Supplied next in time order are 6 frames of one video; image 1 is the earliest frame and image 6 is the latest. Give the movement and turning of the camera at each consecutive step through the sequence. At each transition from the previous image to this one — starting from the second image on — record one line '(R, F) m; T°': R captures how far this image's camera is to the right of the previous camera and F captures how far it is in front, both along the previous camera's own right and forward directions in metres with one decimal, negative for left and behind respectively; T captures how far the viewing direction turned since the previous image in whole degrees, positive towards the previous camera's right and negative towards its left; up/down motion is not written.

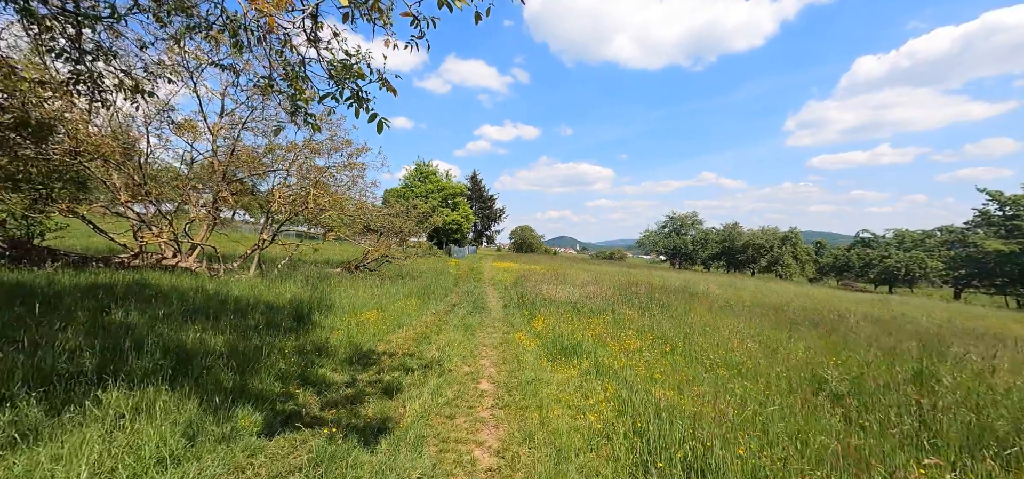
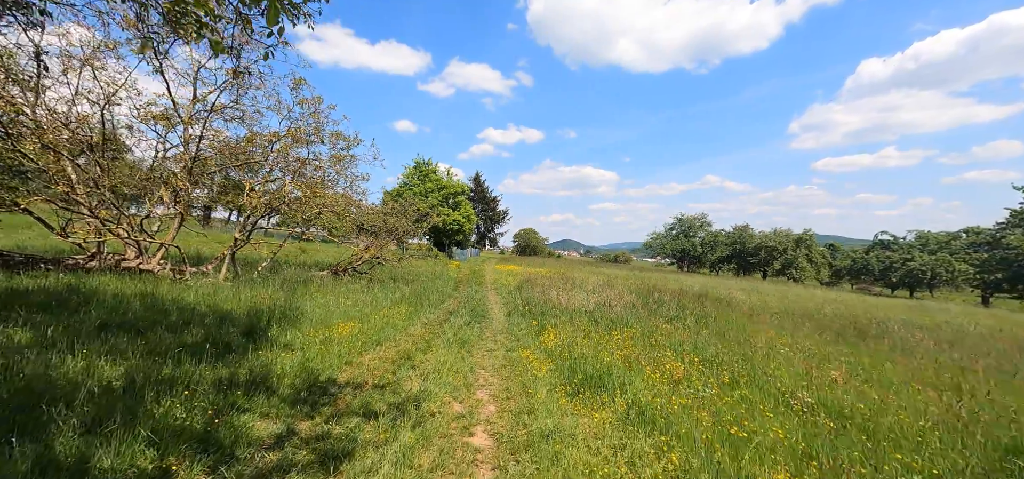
(0.0, +1.6) m; 0°
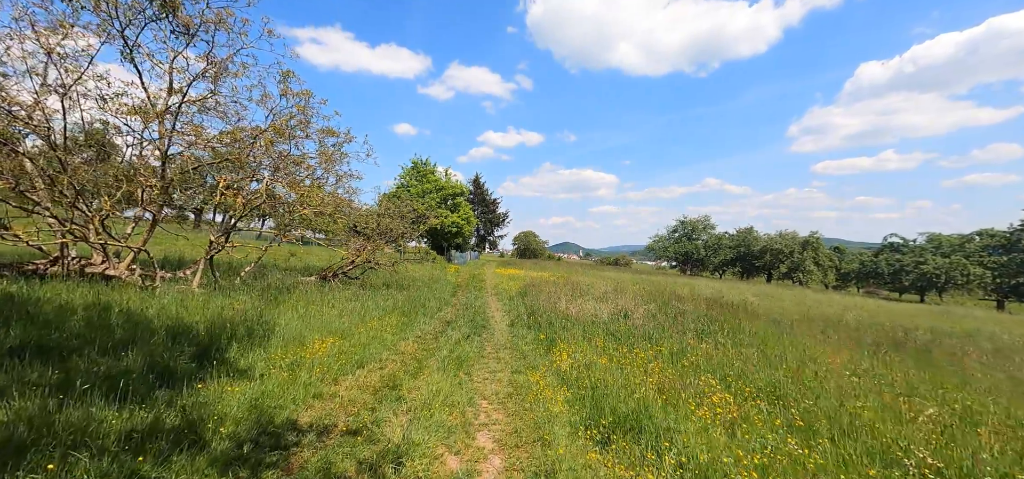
(-0.1, +1.0) m; 0°
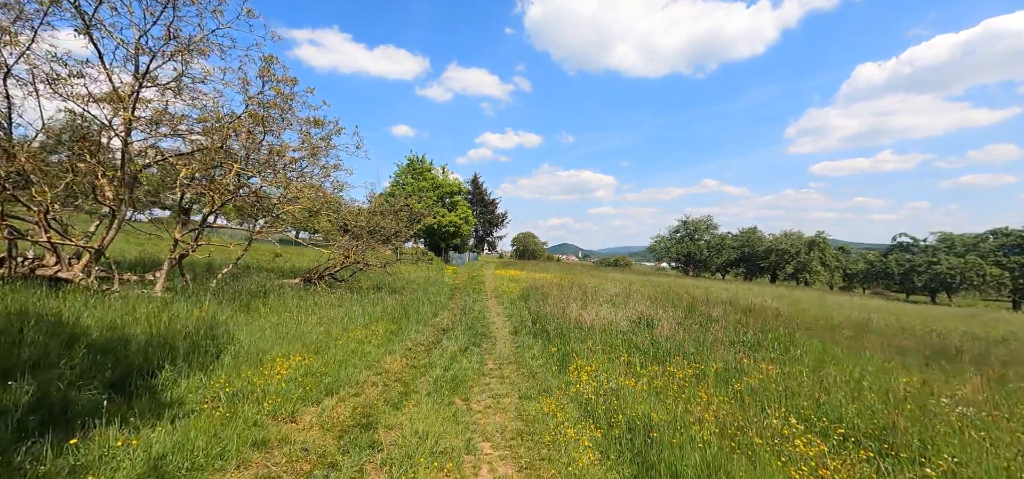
(-0.1, +1.2) m; 0°
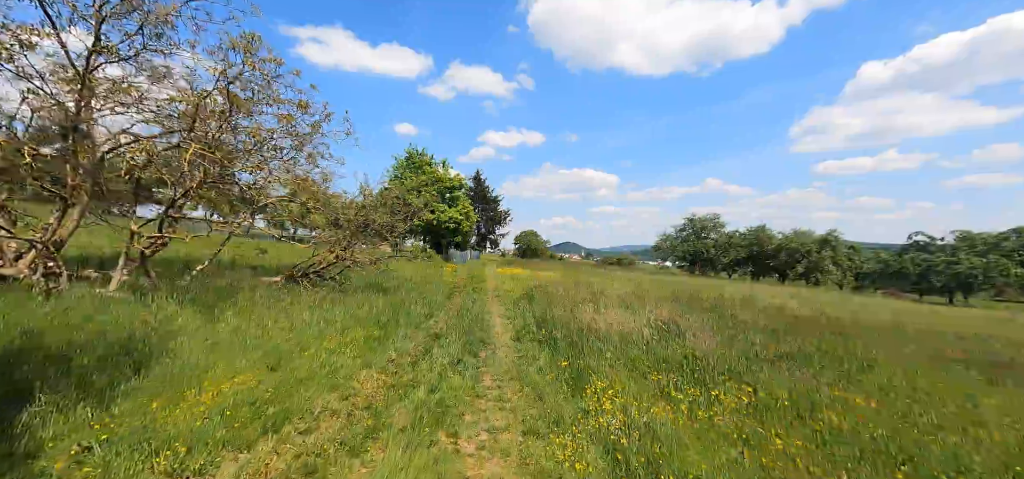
(0.0, +1.1) m; 0°
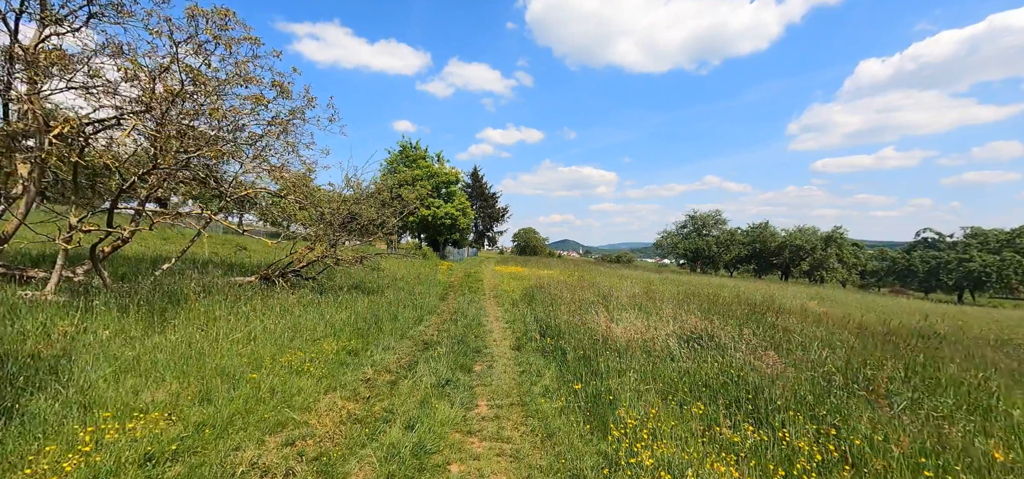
(0.0, +1.1) m; 0°
